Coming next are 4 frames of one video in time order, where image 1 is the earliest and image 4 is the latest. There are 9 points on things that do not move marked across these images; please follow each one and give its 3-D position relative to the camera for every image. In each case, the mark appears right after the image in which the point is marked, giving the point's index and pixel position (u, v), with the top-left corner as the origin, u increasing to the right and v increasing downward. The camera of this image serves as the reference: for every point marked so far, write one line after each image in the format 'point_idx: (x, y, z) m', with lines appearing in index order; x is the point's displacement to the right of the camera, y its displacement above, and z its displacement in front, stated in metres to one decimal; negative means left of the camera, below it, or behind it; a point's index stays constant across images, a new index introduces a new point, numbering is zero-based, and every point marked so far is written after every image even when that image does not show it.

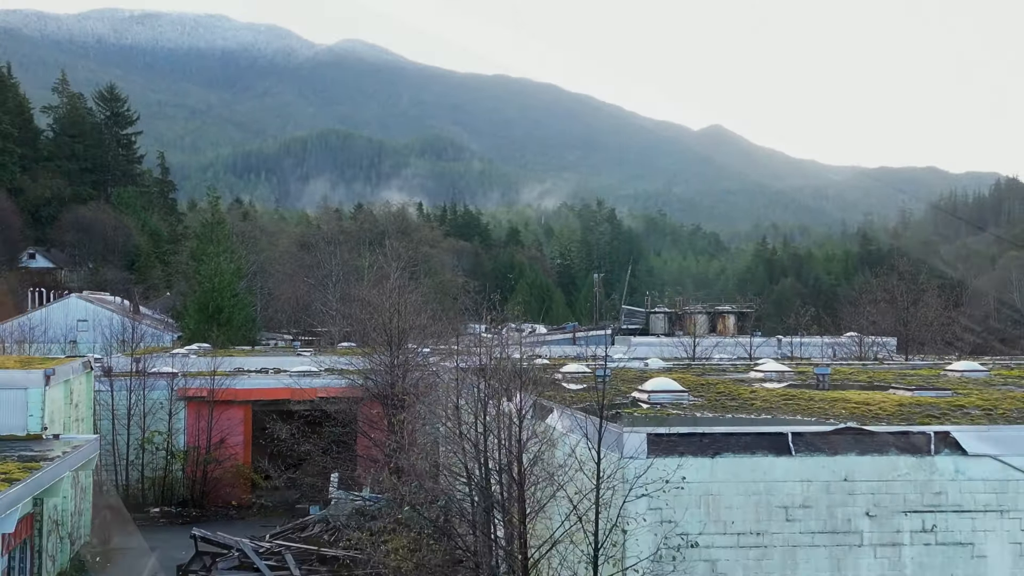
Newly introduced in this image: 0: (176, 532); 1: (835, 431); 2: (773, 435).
0: (-6.4, -4.7, +16.7) m
1: (+2.8, -1.3, +7.7) m
2: (+2.3, -1.3, +7.6) m
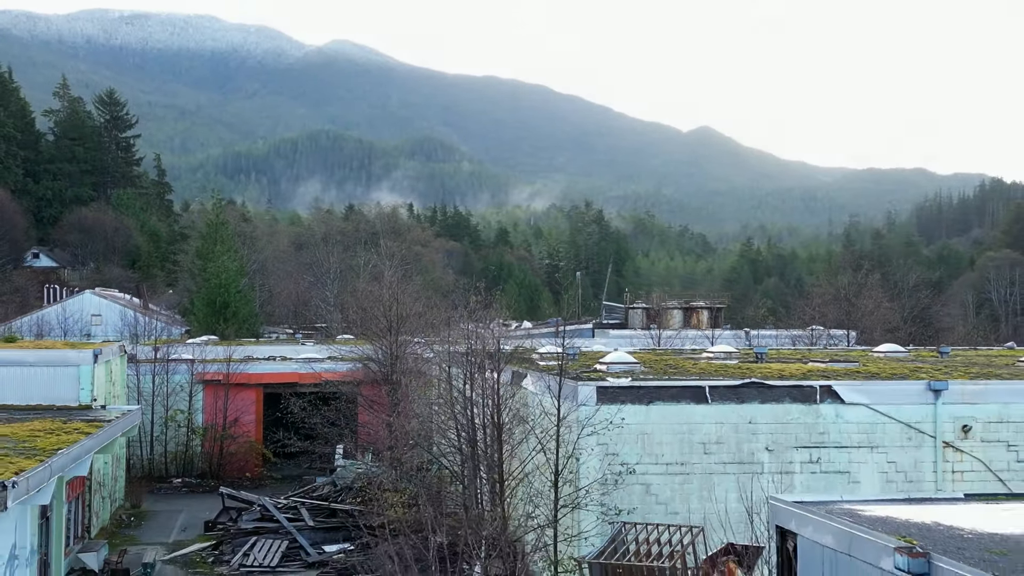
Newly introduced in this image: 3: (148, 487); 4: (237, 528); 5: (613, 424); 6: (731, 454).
0: (-6.8, -4.5, +18.9) m
1: (+2.6, -1.1, +9.9) m
2: (+2.0, -1.1, +9.8) m
3: (-8.0, -4.4, +19.2) m
4: (-4.8, -4.2, +15.4) m
5: (+1.1, -1.5, +9.6) m
6: (+2.4, -1.9, +9.7) m
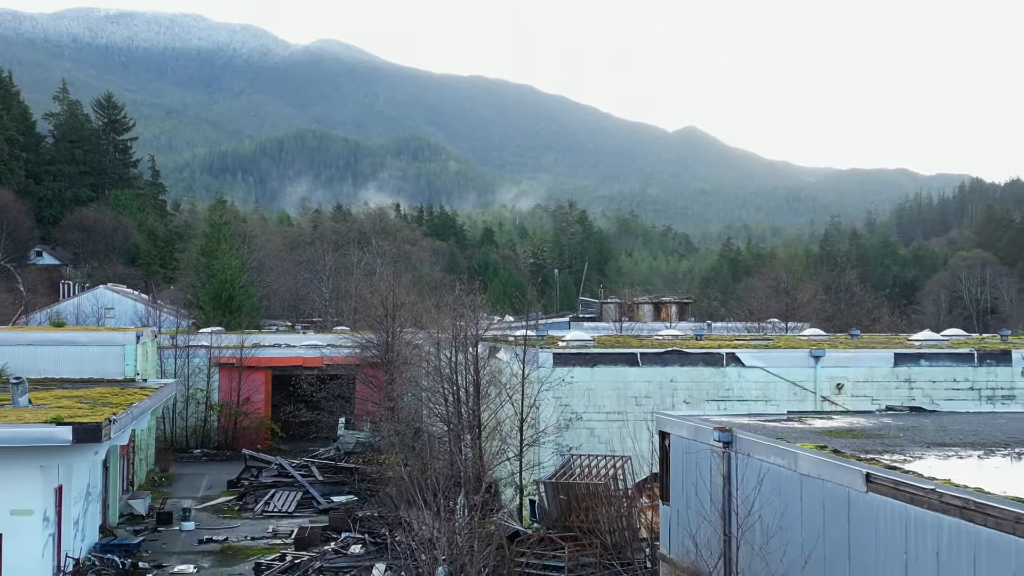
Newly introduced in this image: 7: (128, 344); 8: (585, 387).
0: (-7.3, -4.3, +21.6) m
1: (+2.3, -0.9, +12.8) m
2: (+1.7, -1.0, +12.7) m
3: (-8.5, -4.2, +21.9) m
4: (-5.3, -4.0, +18.2) m
5: (+0.8, -1.3, +12.5) m
6: (+2.1, -1.7, +12.6) m
7: (-7.8, -1.1, +17.7) m
8: (+1.1, -1.4, +12.5) m
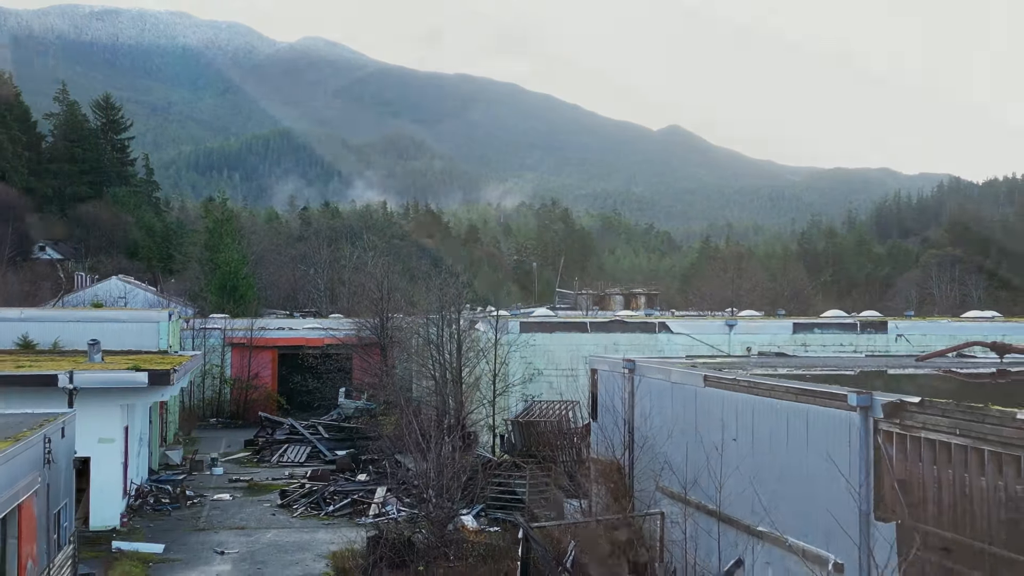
0: (-7.9, -4.0, +24.6) m
1: (+1.8, -0.6, +16.0) m
2: (+1.2, -0.6, +15.9) m
3: (-9.1, -3.9, +25.0) m
4: (-5.8, -3.7, +21.3) m
5: (+0.3, -1.0, +15.7) m
6: (+1.6, -1.4, +15.8) m
7: (-8.3, -0.8, +20.8) m
8: (+0.6, -1.1, +15.7) m
